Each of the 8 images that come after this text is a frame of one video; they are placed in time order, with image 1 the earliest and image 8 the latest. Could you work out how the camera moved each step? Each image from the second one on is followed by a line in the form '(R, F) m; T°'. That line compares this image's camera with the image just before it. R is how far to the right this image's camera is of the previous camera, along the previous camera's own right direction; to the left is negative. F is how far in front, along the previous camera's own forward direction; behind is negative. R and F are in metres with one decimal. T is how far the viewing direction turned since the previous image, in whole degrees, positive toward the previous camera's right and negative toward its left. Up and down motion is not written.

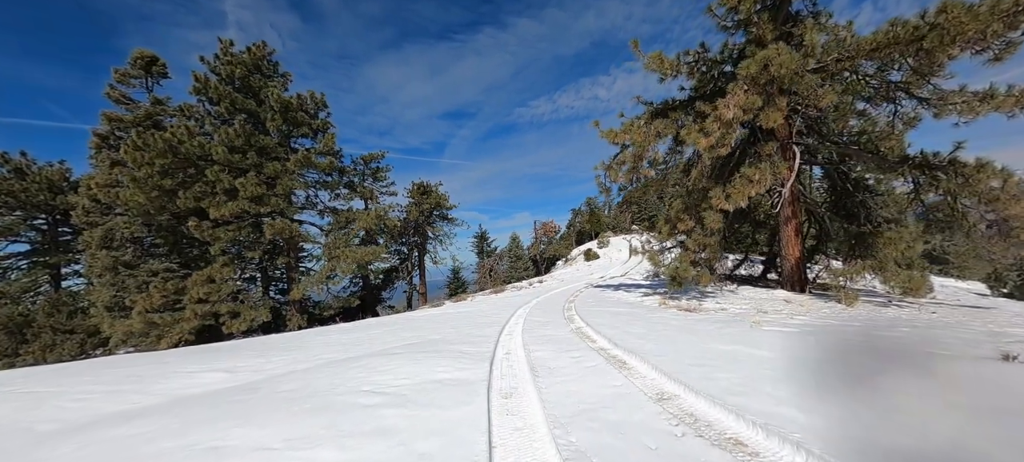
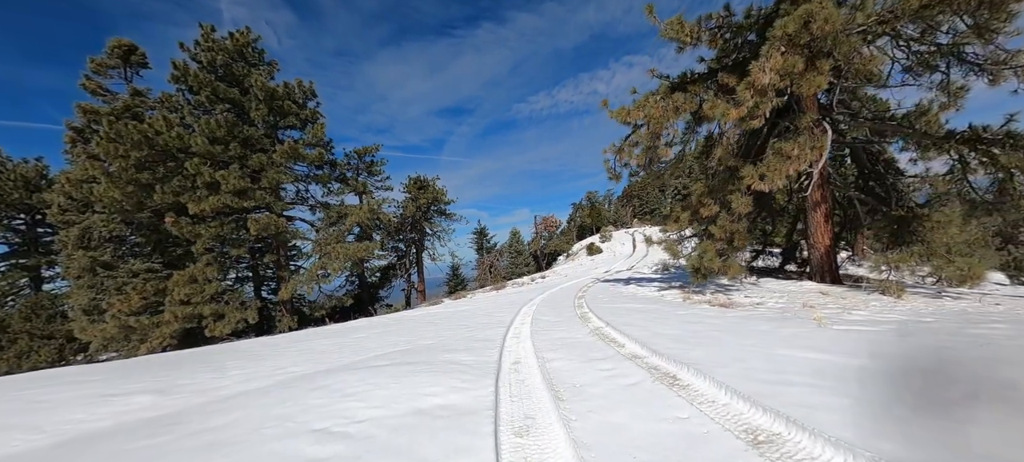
(-0.1, +0.9) m; 0°
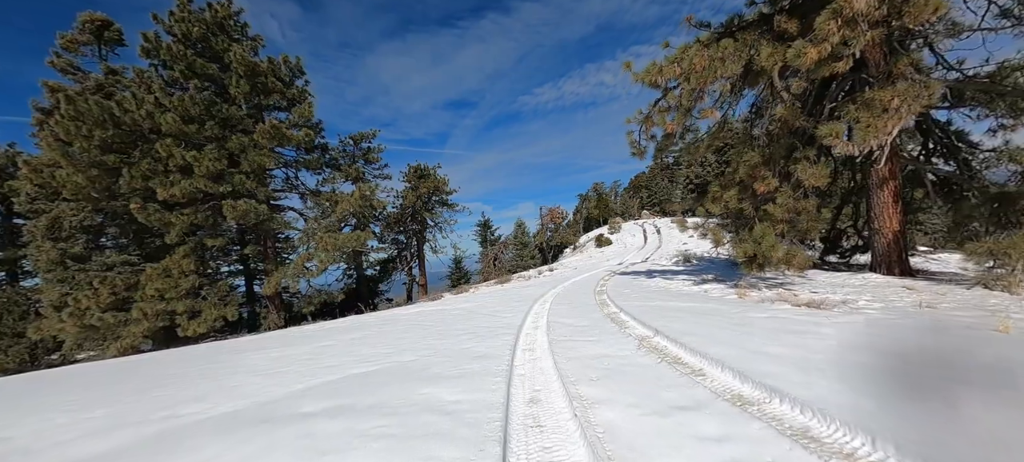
(-0.1, +1.4) m; -1°
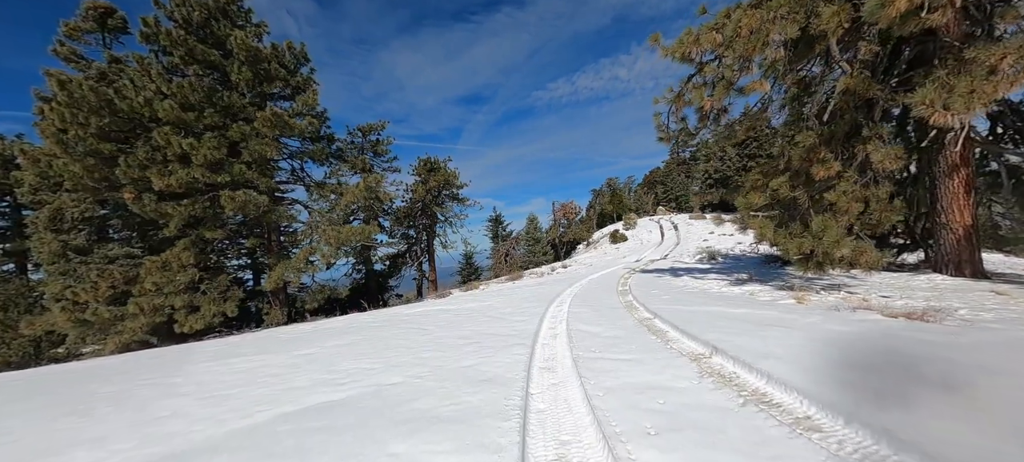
(0.0, +0.8) m; -2°
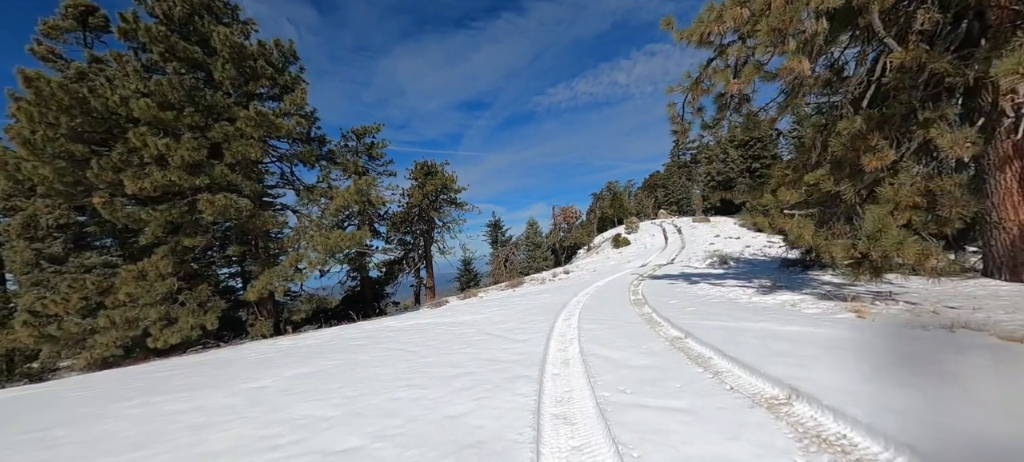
(0.0, +0.7) m; 0°
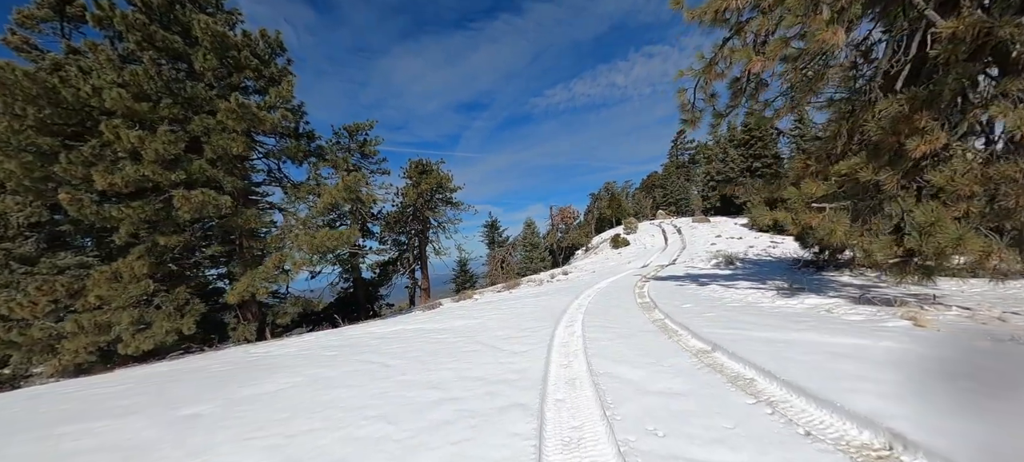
(0.0, +0.6) m; 0°
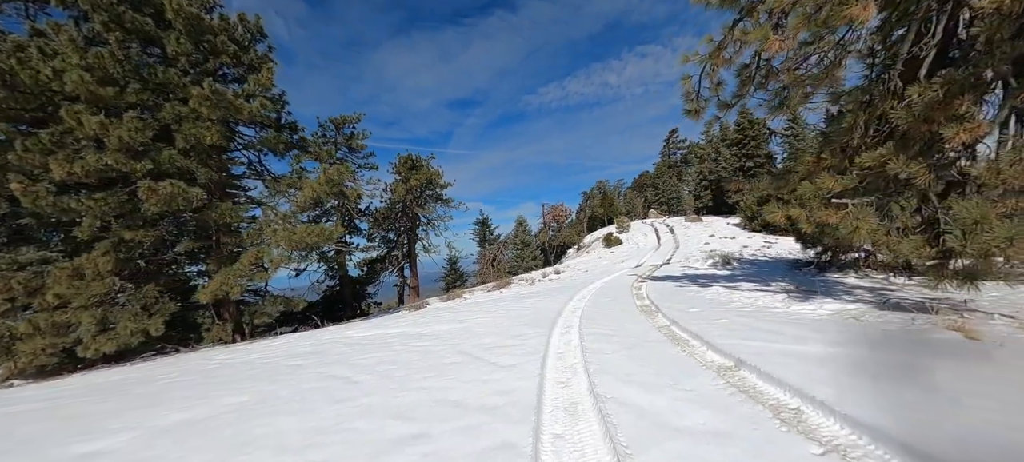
(0.0, +0.5) m; +1°
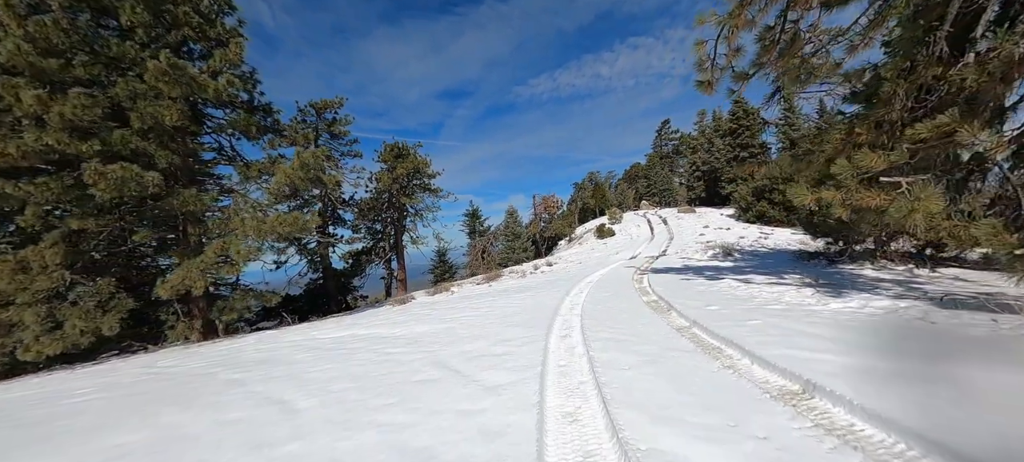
(0.0, +0.7) m; +1°
